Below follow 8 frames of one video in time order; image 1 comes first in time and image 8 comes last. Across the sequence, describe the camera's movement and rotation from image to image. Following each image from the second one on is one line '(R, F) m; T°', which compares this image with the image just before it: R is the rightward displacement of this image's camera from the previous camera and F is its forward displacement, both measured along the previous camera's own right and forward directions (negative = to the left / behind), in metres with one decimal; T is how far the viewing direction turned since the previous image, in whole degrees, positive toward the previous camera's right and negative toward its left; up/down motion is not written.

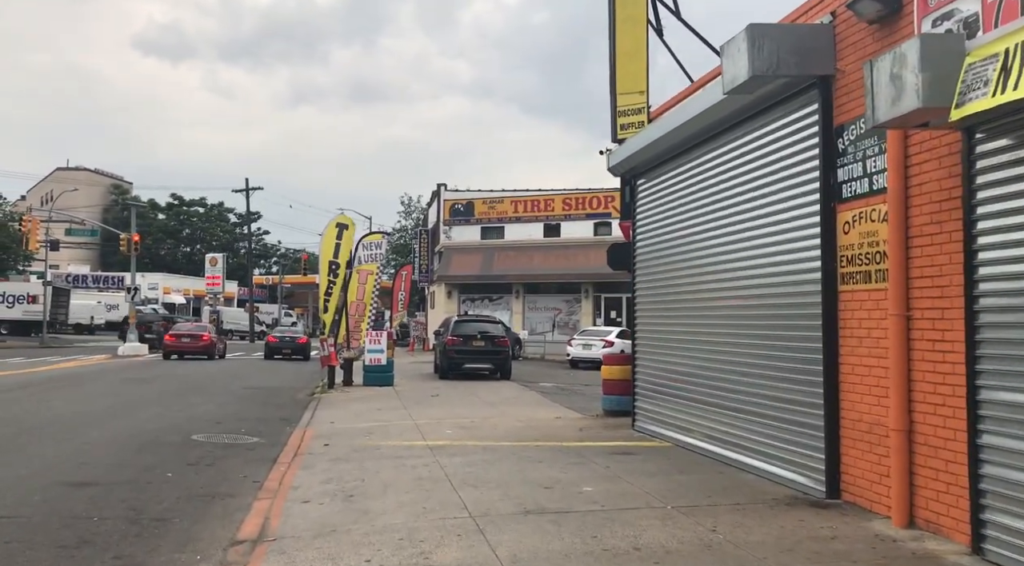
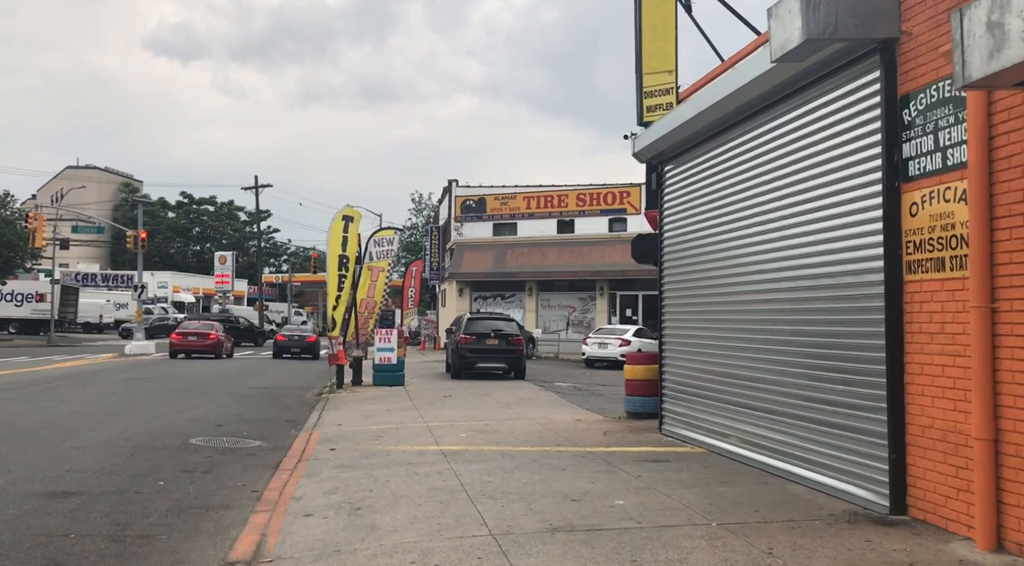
(-0.1, +0.7) m; -1°
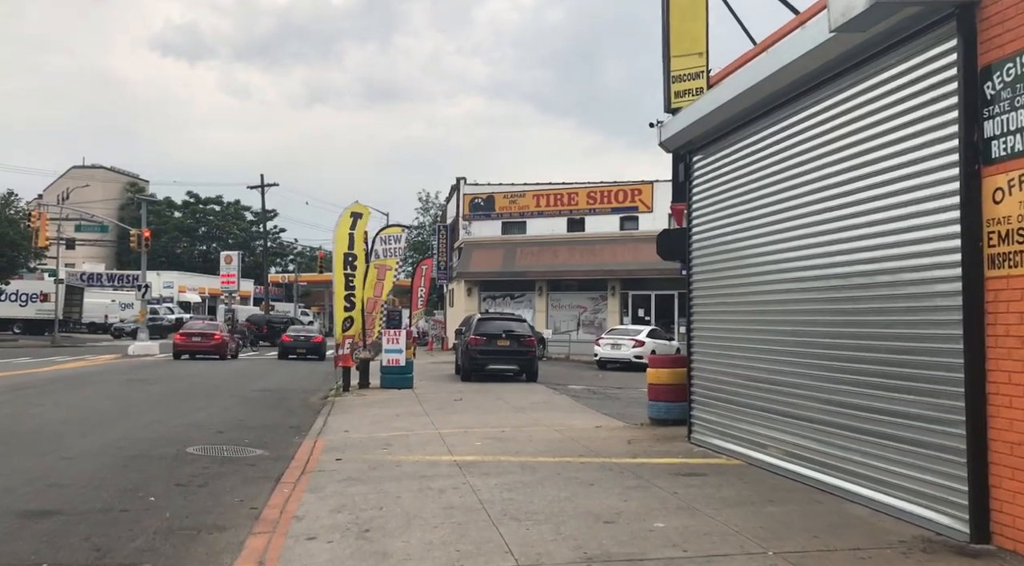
(-0.1, +0.7) m; 0°
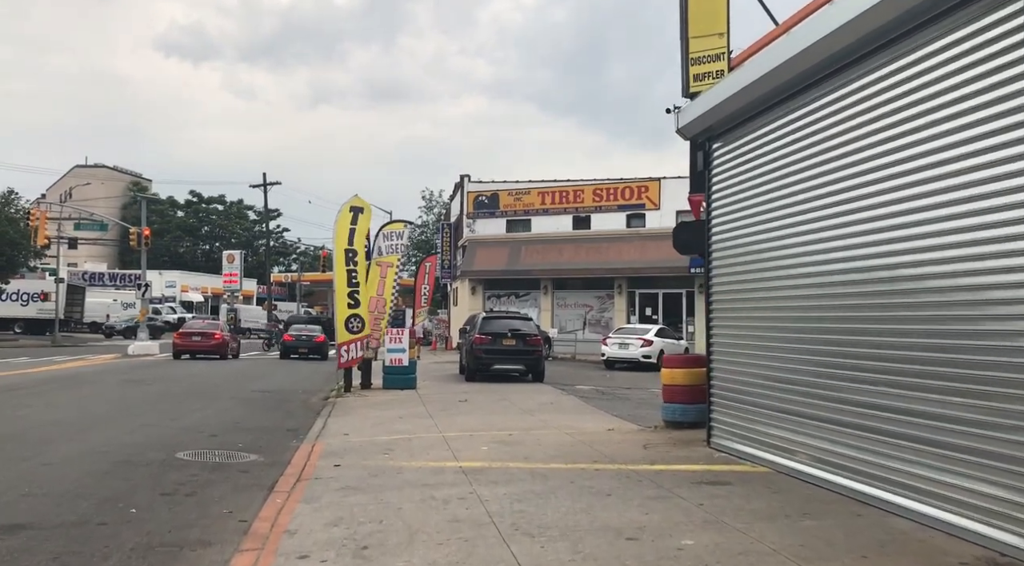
(-0.1, +0.6) m; 0°
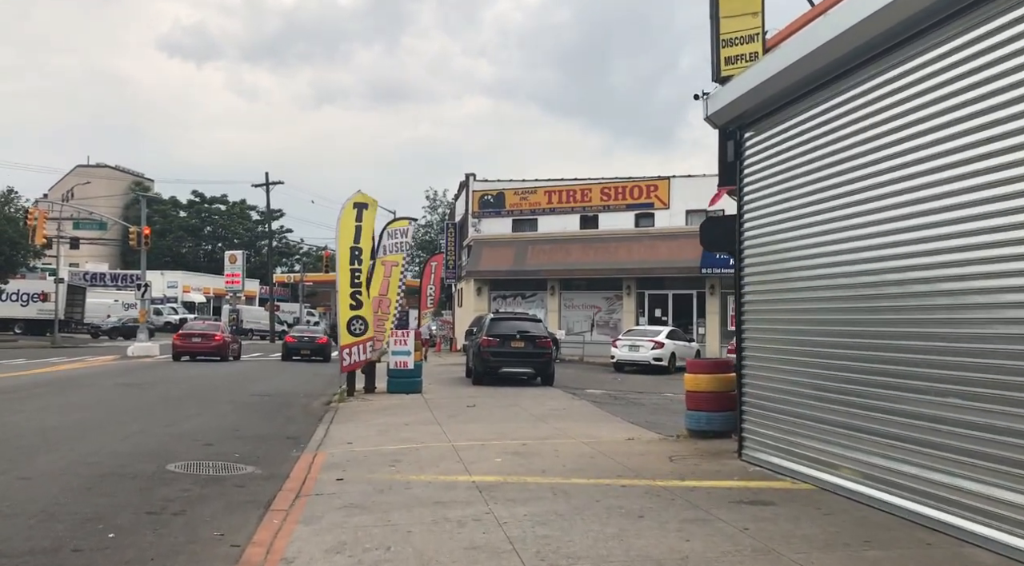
(-0.1, +0.7) m; 0°
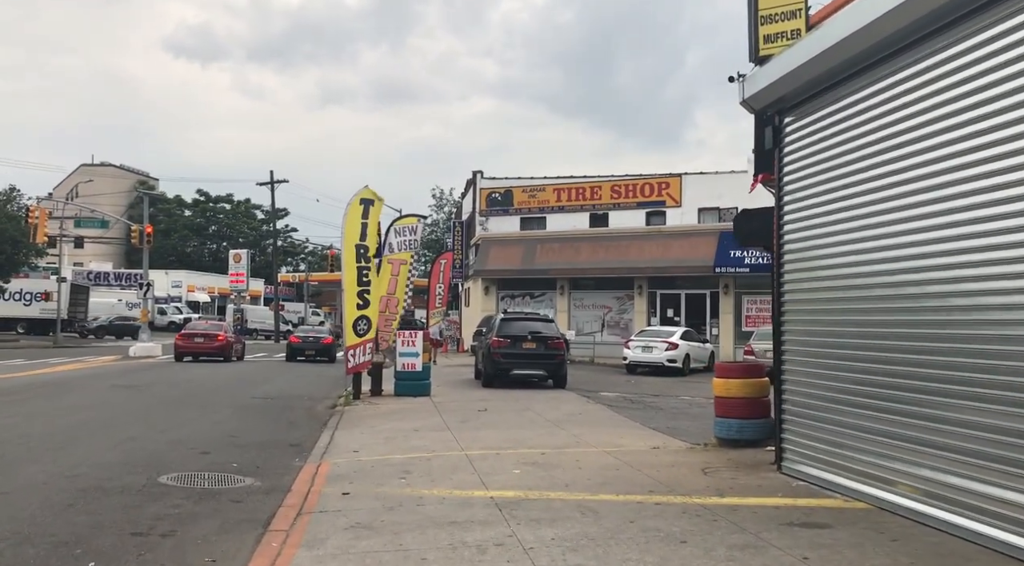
(-0.1, +0.7) m; 0°
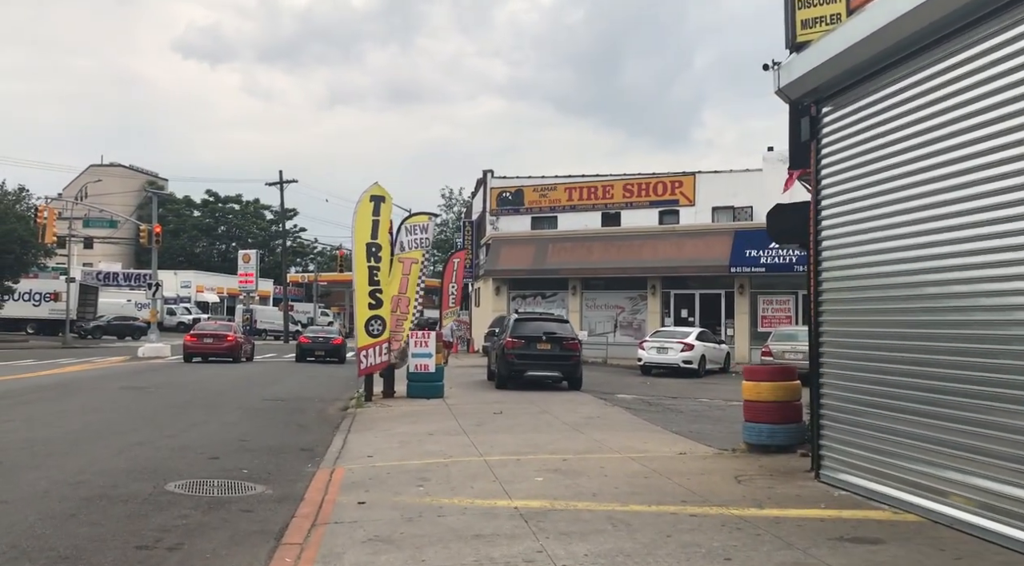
(-0.1, +0.4) m; -1°
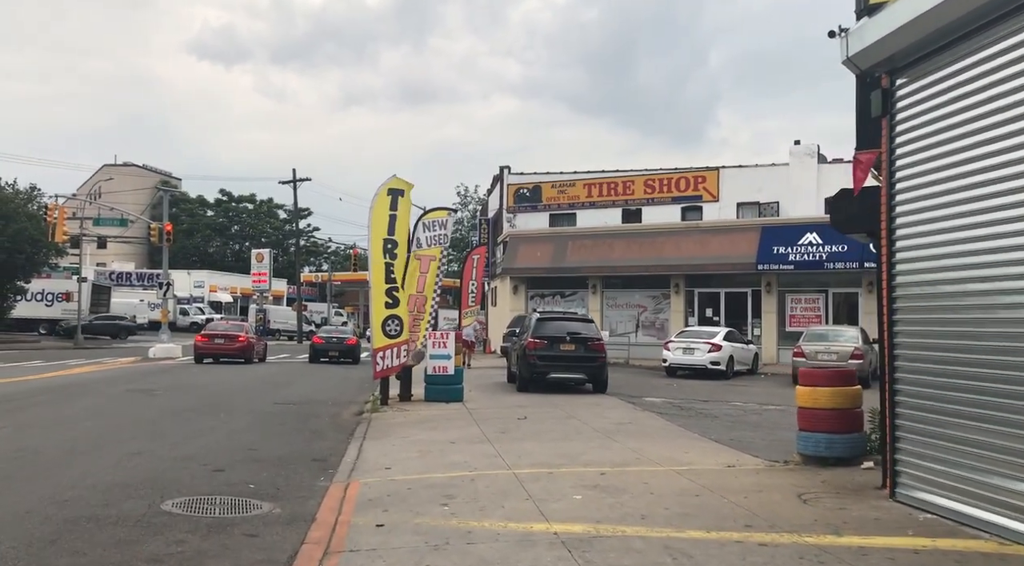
(-0.2, +0.9) m; -1°
